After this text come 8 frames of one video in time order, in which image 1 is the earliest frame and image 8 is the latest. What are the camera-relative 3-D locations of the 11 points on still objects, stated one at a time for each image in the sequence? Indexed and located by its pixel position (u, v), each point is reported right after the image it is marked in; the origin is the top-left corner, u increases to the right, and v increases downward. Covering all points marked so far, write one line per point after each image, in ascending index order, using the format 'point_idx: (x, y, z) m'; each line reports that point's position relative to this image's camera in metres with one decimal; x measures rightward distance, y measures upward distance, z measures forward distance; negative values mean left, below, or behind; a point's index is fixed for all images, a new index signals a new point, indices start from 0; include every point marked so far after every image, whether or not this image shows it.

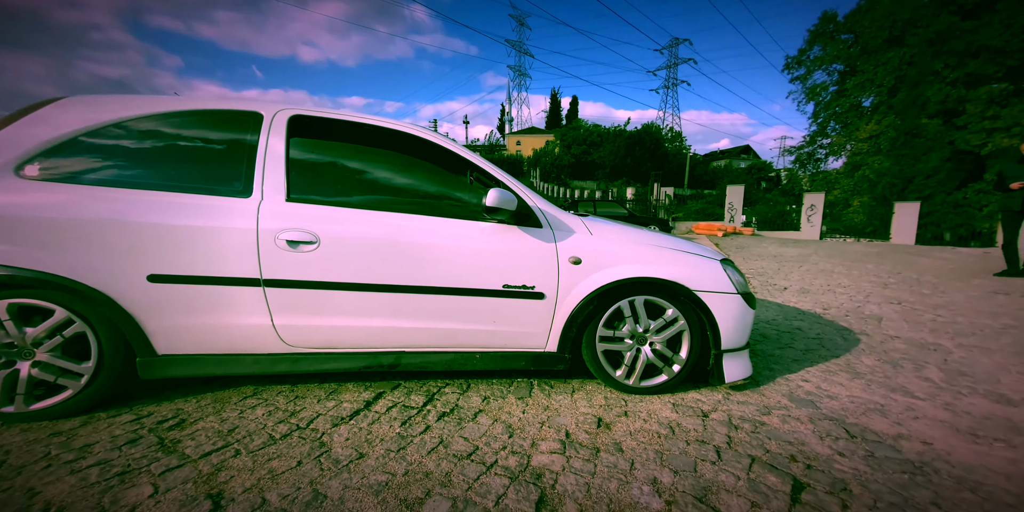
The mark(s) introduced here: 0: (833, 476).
0: (+1.4, -0.9, +1.5) m
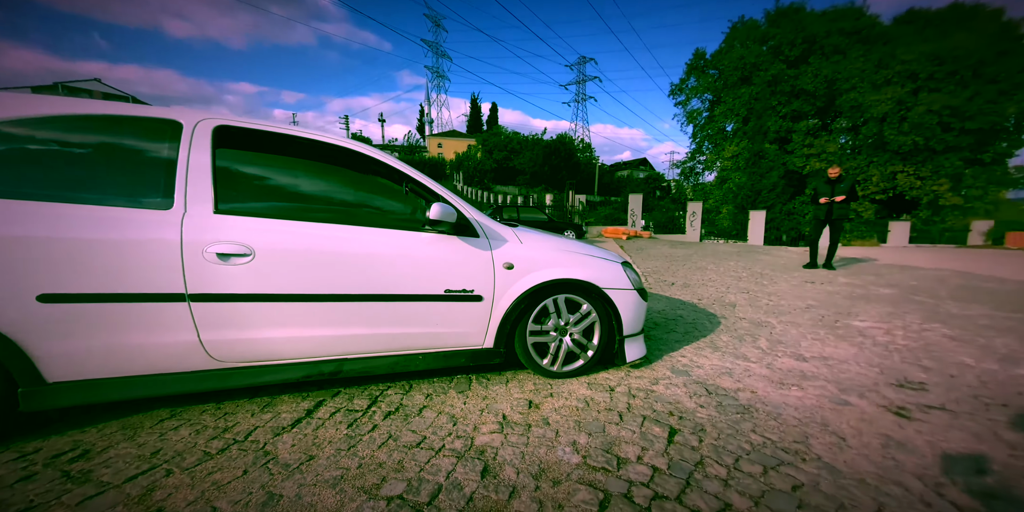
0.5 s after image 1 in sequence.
0: (+1.1, -0.9, +2.0) m
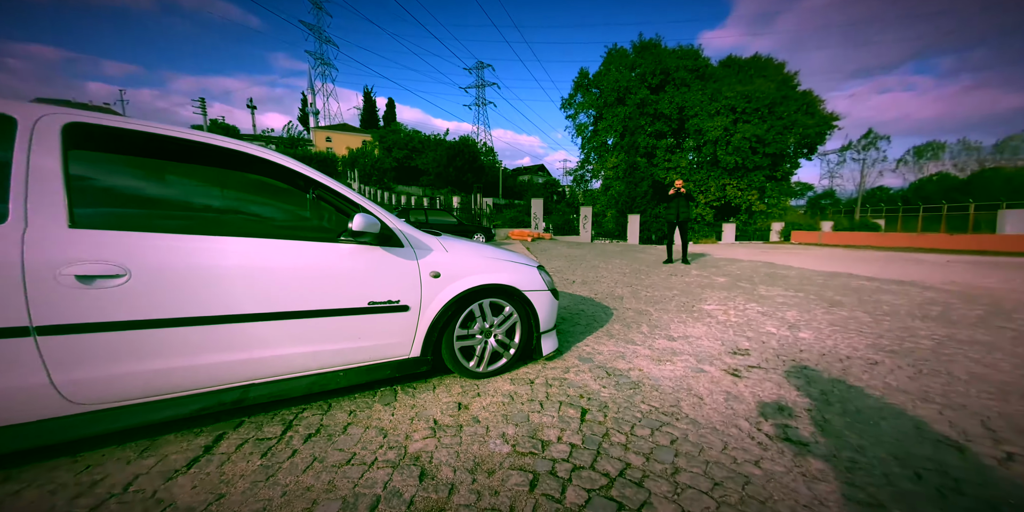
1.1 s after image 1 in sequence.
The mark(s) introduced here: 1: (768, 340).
0: (+0.6, -1.0, +2.5) m
1: (+2.7, -0.8, +3.7) m
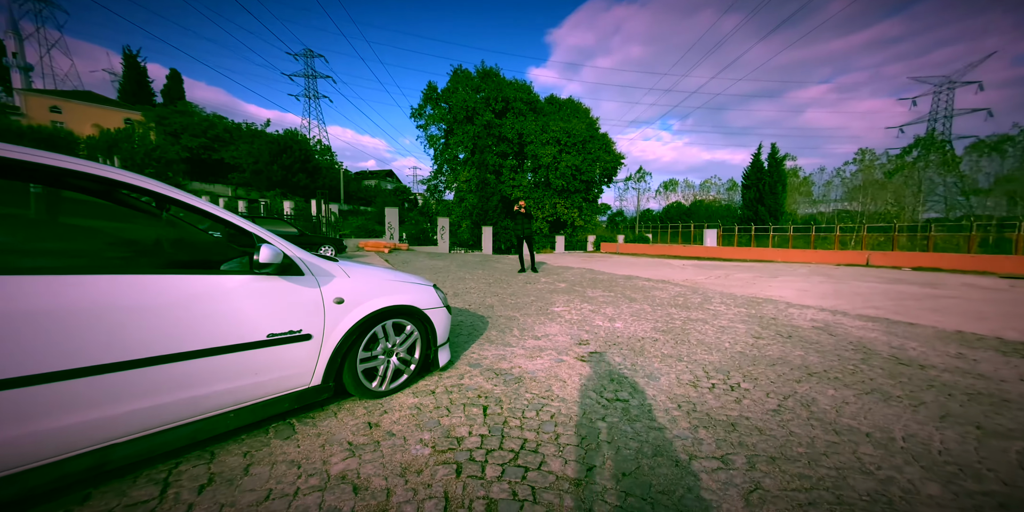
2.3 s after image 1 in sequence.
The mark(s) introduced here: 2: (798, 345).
0: (-0.1, -1.2, +3.0) m
1: (+1.2, -1.0, +5.0) m
2: (+3.4, -1.1, +4.3) m
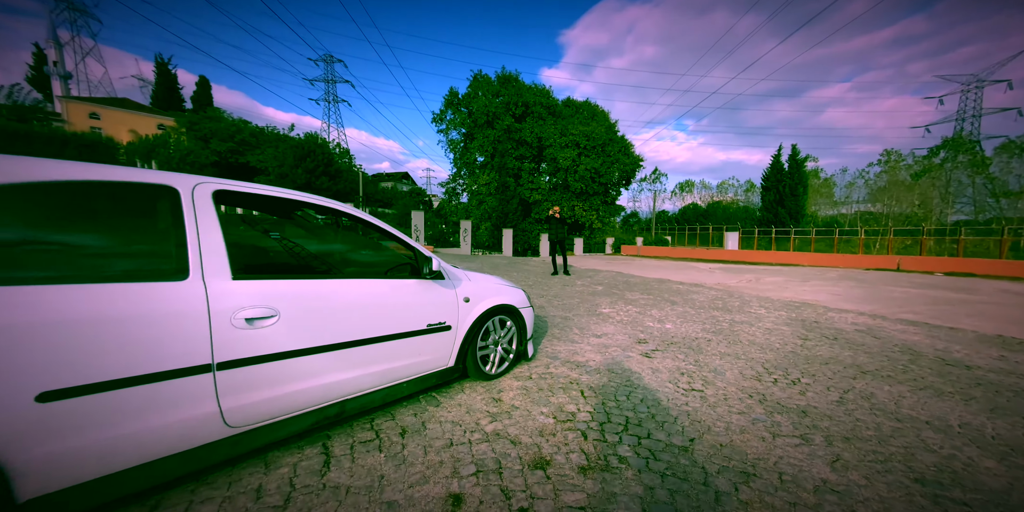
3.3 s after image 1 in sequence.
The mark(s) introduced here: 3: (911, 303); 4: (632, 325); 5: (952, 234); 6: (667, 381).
0: (+0.7, -1.2, +3.5) m
1: (+2.1, -1.1, +5.4) m
2: (+4.3, -1.2, +4.7) m
3: (+9.0, -1.1, +8.1) m
4: (+1.9, -1.1, +5.7) m
5: (+19.7, +1.0, +16.2) m
6: (+1.5, -1.2, +3.6) m
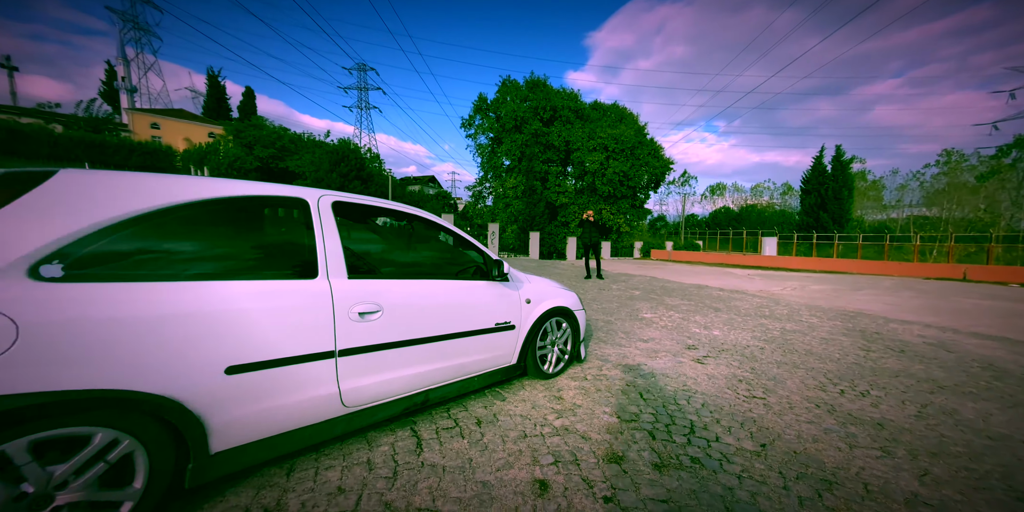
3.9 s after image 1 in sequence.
0: (+1.2, -1.3, +3.5) m
1: (+2.8, -1.2, +5.3) m
2: (+4.9, -1.3, +4.4) m
3: (+9.9, -1.2, +7.6) m
4: (+2.6, -1.2, +5.6) m
5: (+21.1, +0.6, +14.9) m
6: (+2.1, -1.3, +3.5) m
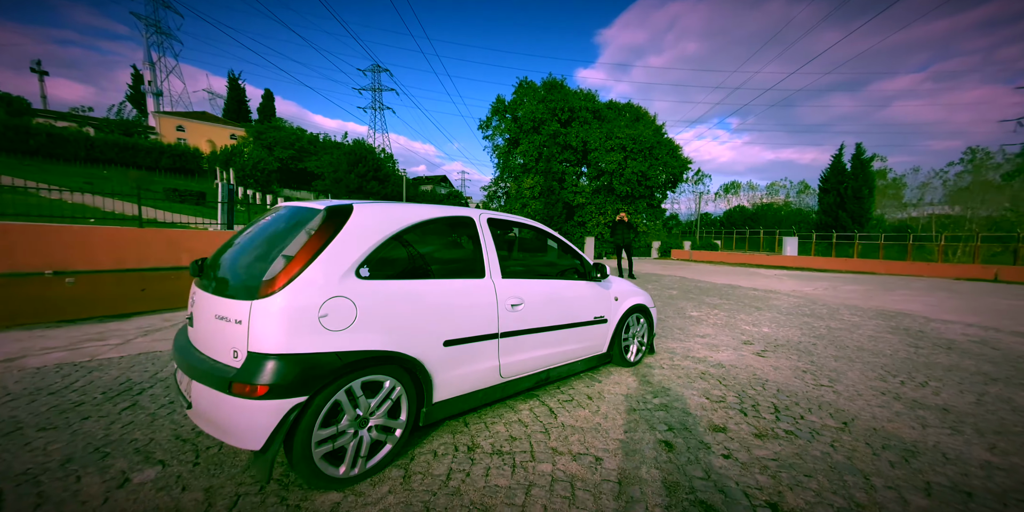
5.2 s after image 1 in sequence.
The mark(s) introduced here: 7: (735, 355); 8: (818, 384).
0: (+2.2, -1.3, +3.9) m
1: (+3.8, -1.2, +5.7) m
2: (+5.9, -1.3, +4.8) m
3: (+10.9, -1.3, +7.8) m
4: (+3.6, -1.2, +6.0) m
5: (+22.4, +0.6, +14.8) m
6: (+3.1, -1.3, +3.9) m
7: (+2.9, -1.3, +4.6) m
8: (+3.2, -1.3, +3.7) m
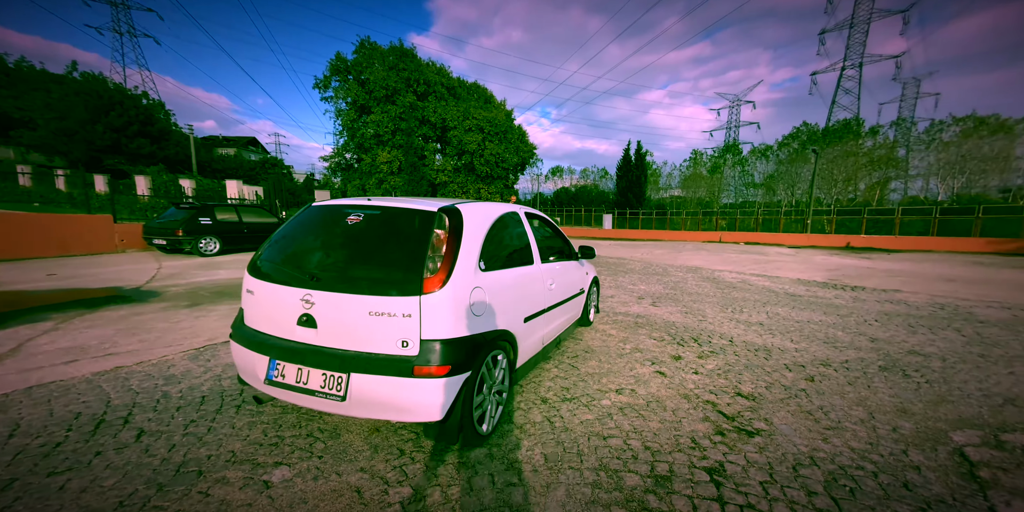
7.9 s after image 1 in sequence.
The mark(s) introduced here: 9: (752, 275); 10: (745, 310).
0: (+2.0, -1.0, +5.4) m
1: (+2.7, -0.7, +7.7) m
2: (+5.0, -0.8, +7.7) m
3: (+8.2, -0.3, +12.6) m
4: (+2.4, -0.7, +7.9) m
5: (+15.5, +2.5, +23.6) m
6: (+2.8, -1.0, +5.8) m
7: (+2.3, -0.9, +6.3) m
8: (+3.0, -1.0, +5.6) m
9: (+6.7, -0.5, +10.0) m
10: (+4.0, -0.9, +6.2) m
